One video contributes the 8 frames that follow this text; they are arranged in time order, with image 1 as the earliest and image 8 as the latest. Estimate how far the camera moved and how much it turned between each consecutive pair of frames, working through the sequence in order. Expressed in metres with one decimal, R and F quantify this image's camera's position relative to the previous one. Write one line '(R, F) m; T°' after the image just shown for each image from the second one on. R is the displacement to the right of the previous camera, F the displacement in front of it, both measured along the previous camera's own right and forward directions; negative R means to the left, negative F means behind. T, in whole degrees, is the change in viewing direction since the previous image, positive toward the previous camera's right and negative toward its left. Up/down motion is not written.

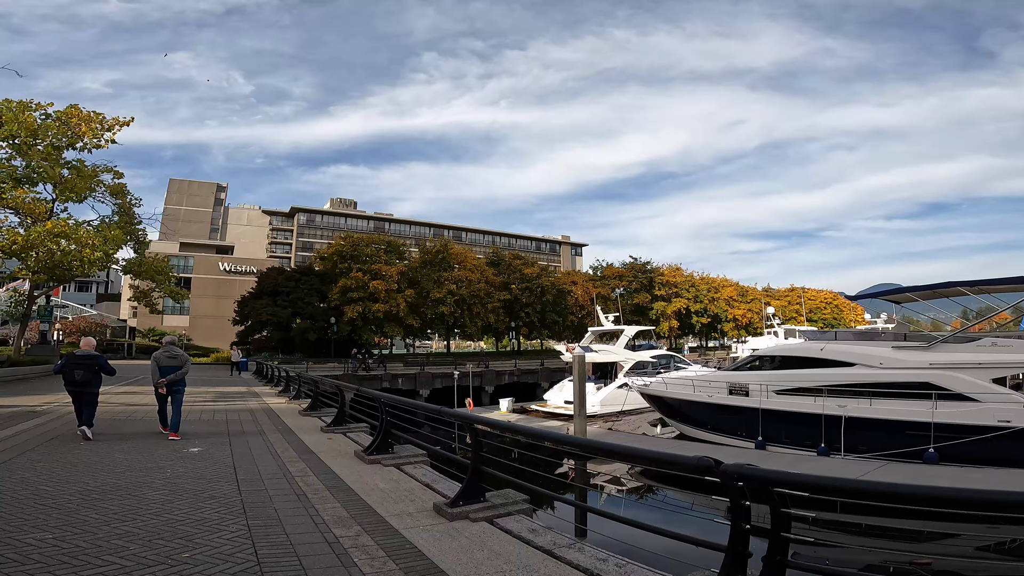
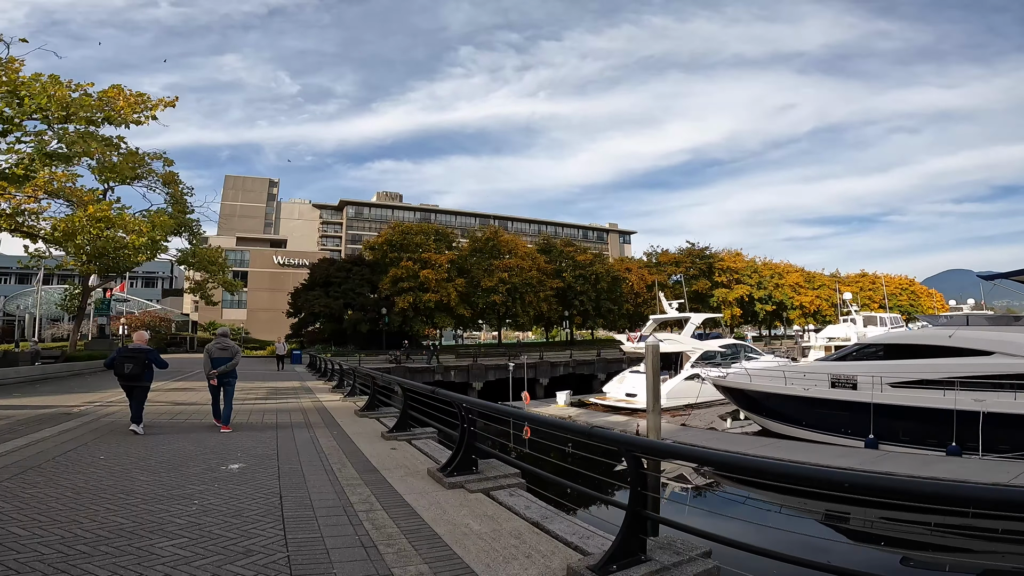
(-0.6, +1.5) m; -4°
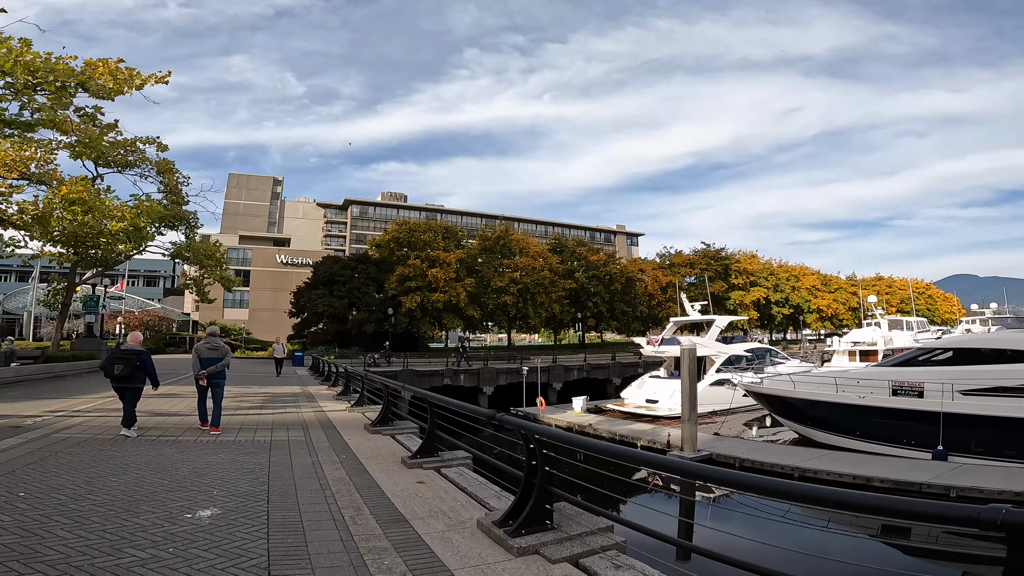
(-0.5, +1.6) m; 0°
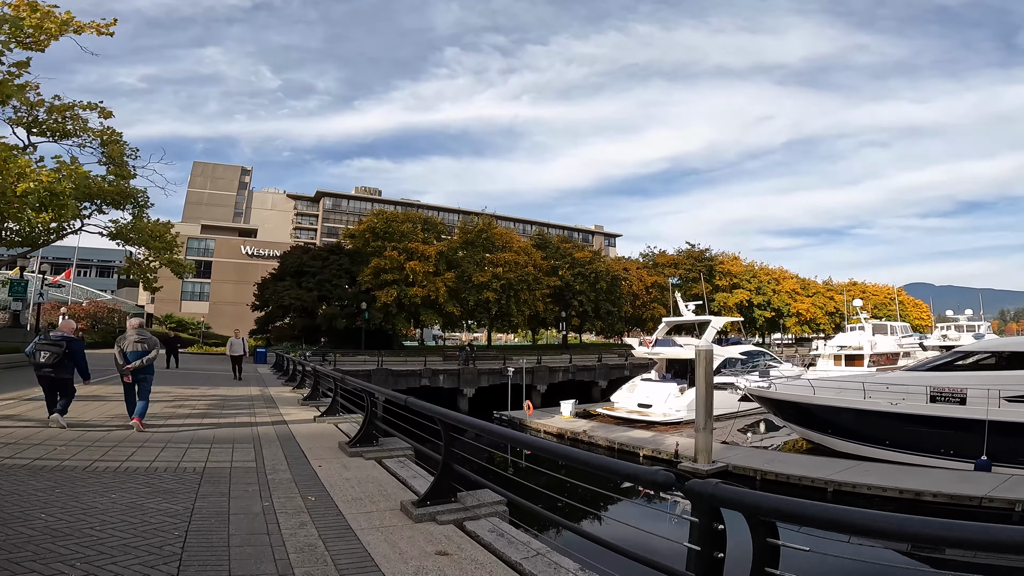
(-0.6, +2.0) m; +3°
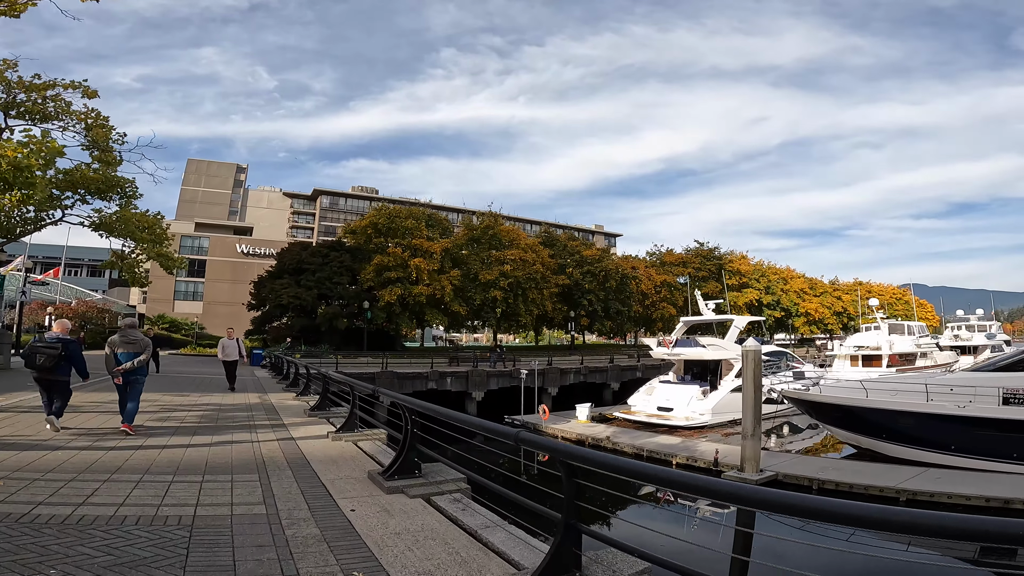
(-0.7, +1.4) m; 0°
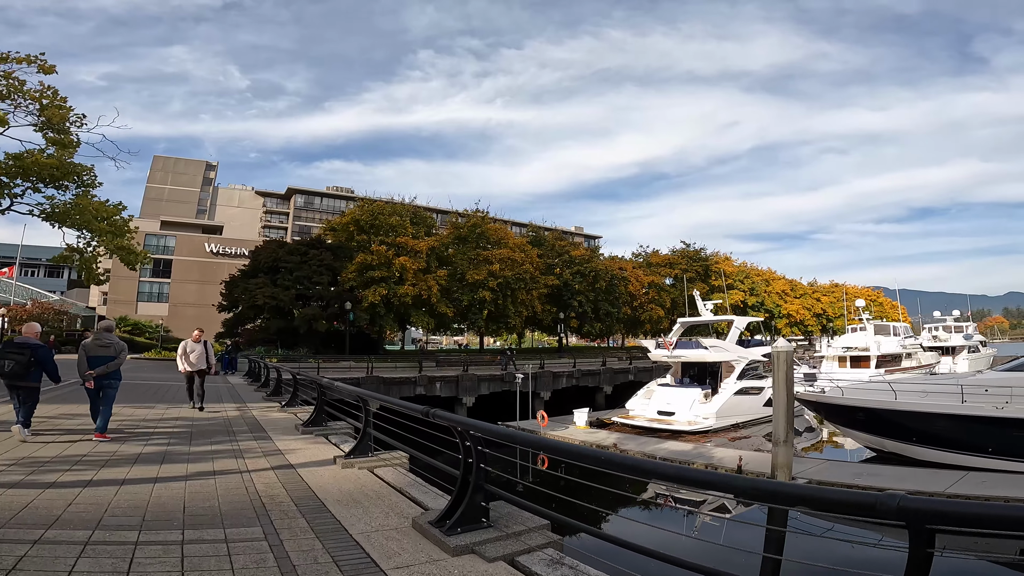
(-0.8, +1.3) m; +2°
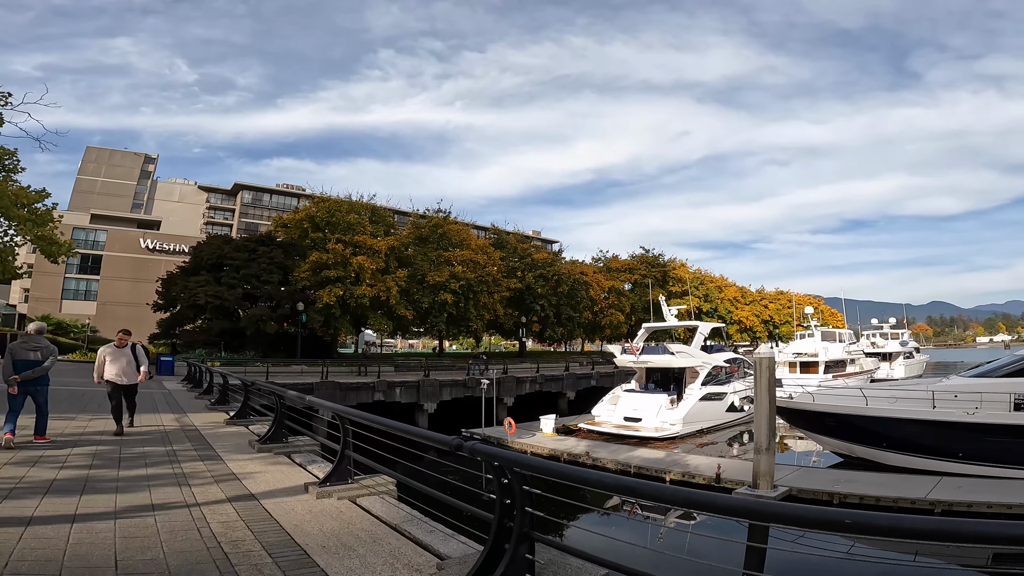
(-0.5, +0.8) m; +5°
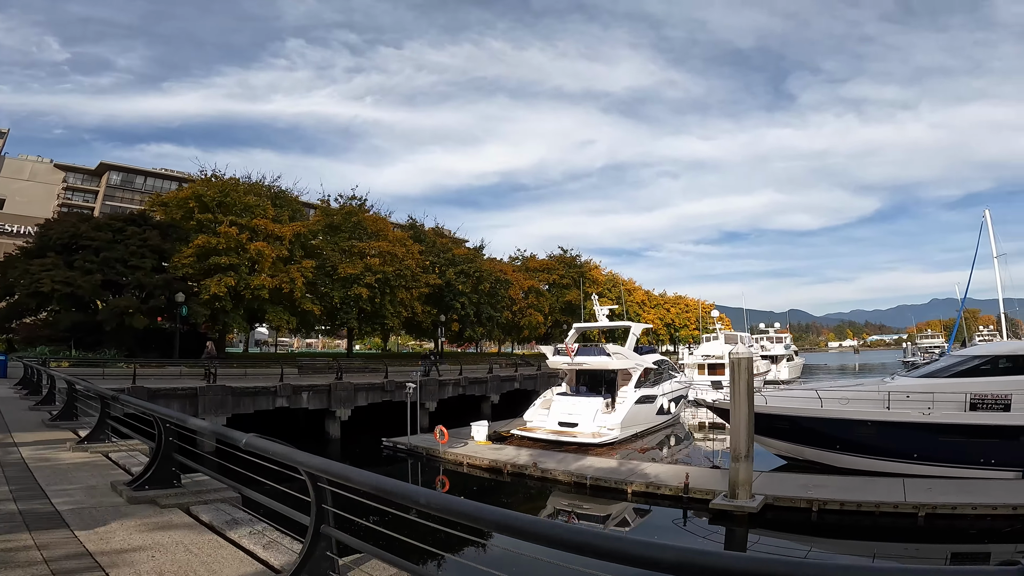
(-1.0, +2.1) m; +10°
